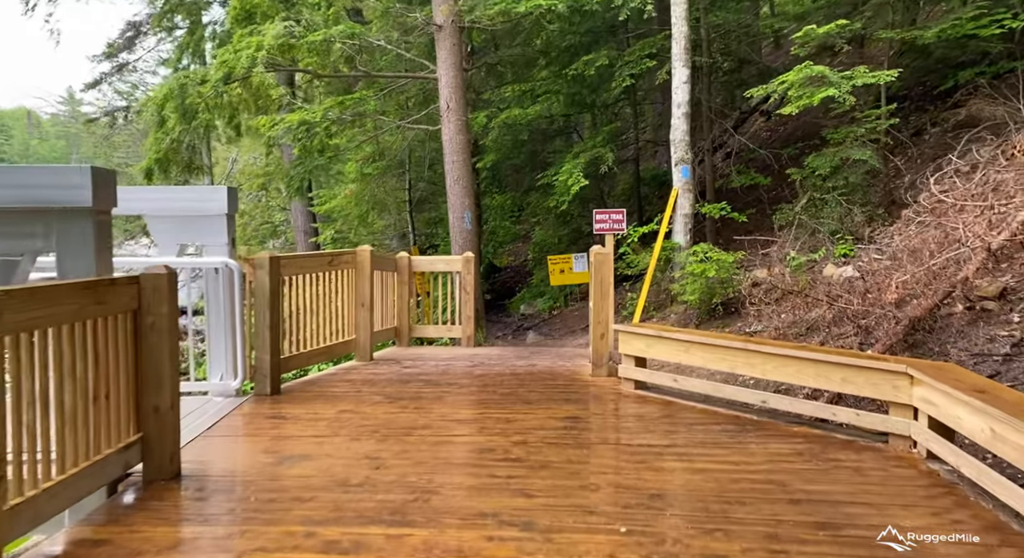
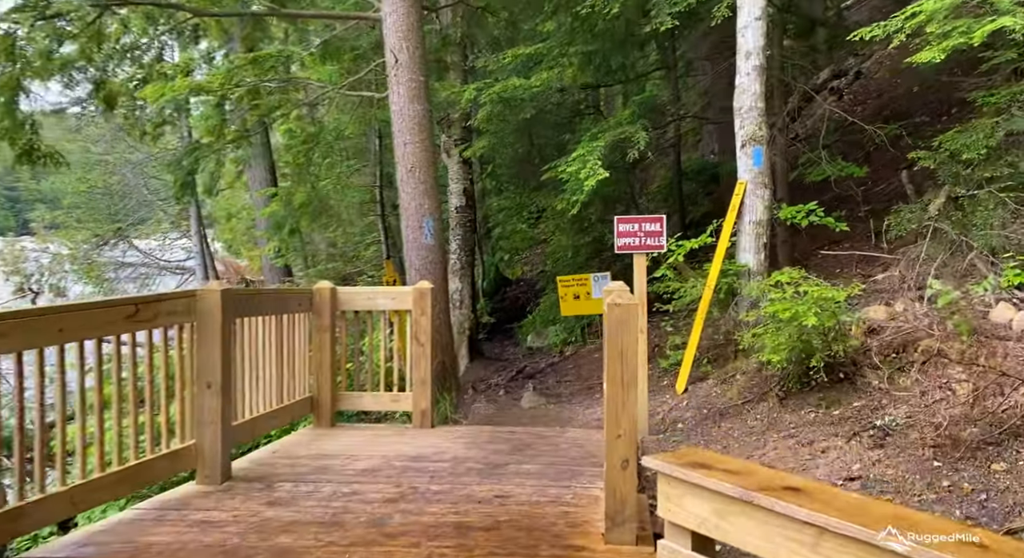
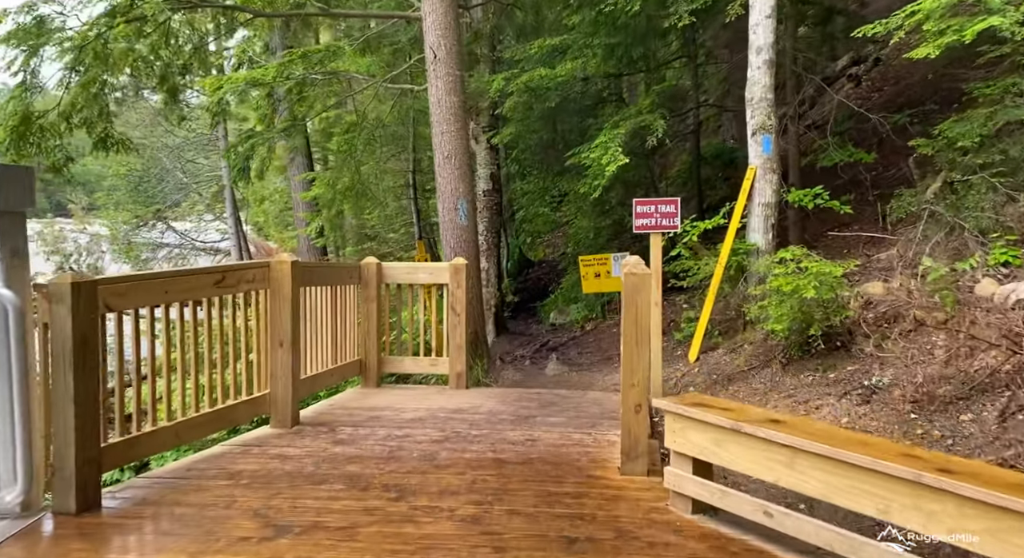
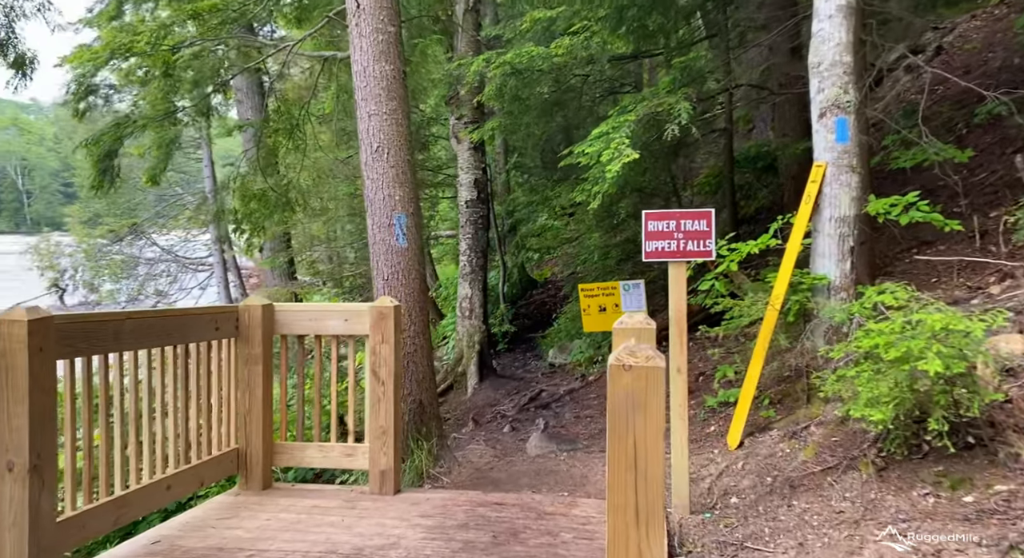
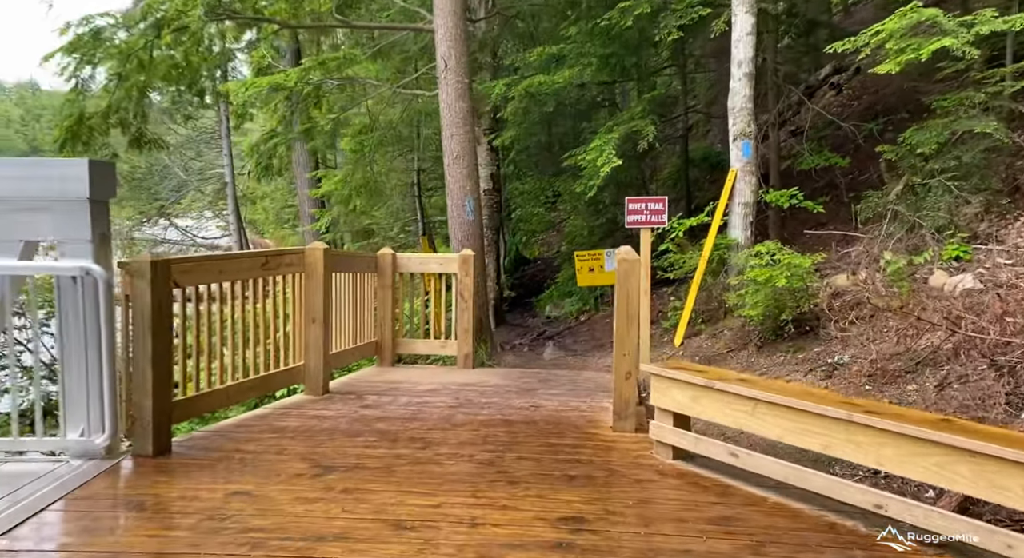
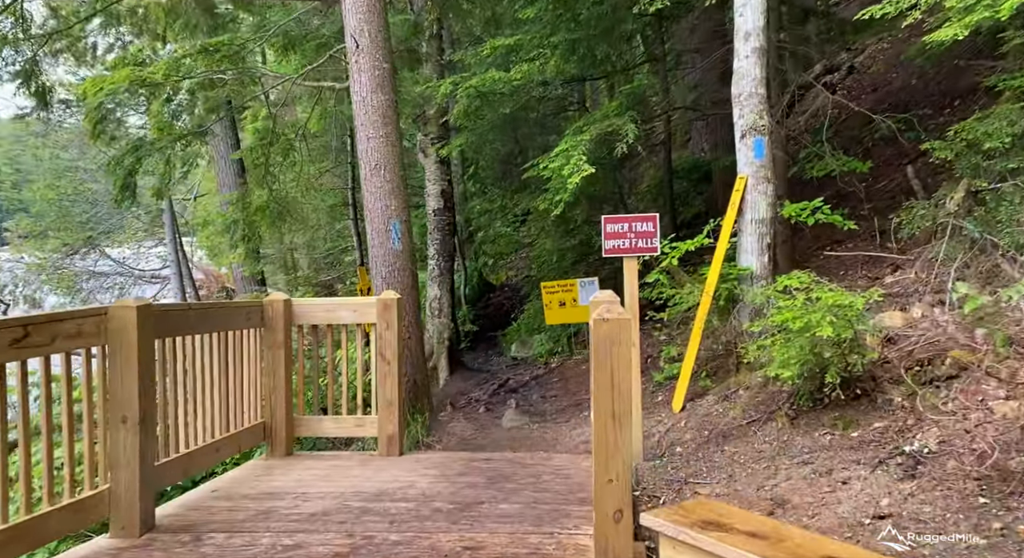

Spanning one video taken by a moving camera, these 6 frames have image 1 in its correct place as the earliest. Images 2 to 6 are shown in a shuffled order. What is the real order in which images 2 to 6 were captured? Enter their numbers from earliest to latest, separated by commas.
5, 3, 2, 6, 4
